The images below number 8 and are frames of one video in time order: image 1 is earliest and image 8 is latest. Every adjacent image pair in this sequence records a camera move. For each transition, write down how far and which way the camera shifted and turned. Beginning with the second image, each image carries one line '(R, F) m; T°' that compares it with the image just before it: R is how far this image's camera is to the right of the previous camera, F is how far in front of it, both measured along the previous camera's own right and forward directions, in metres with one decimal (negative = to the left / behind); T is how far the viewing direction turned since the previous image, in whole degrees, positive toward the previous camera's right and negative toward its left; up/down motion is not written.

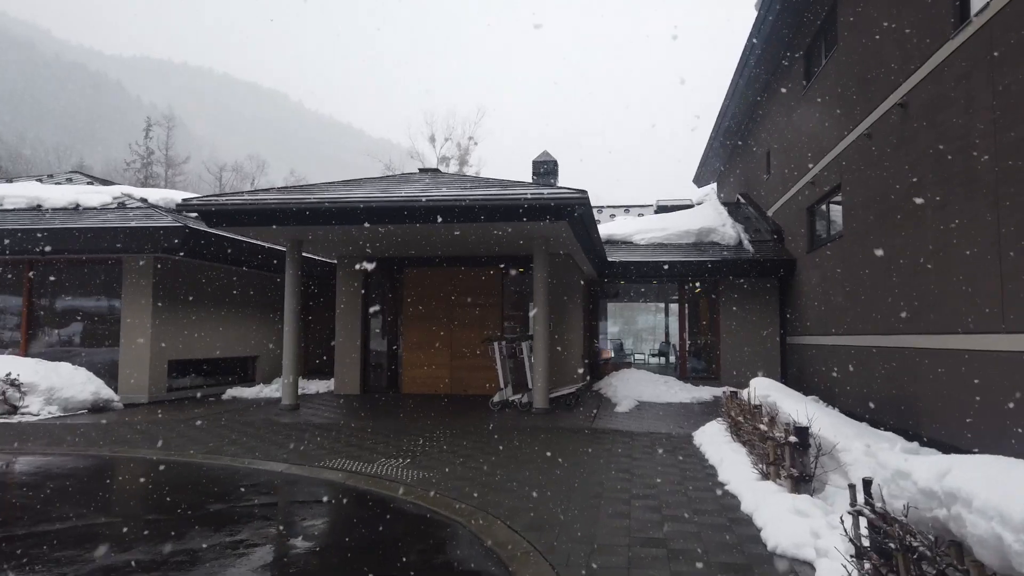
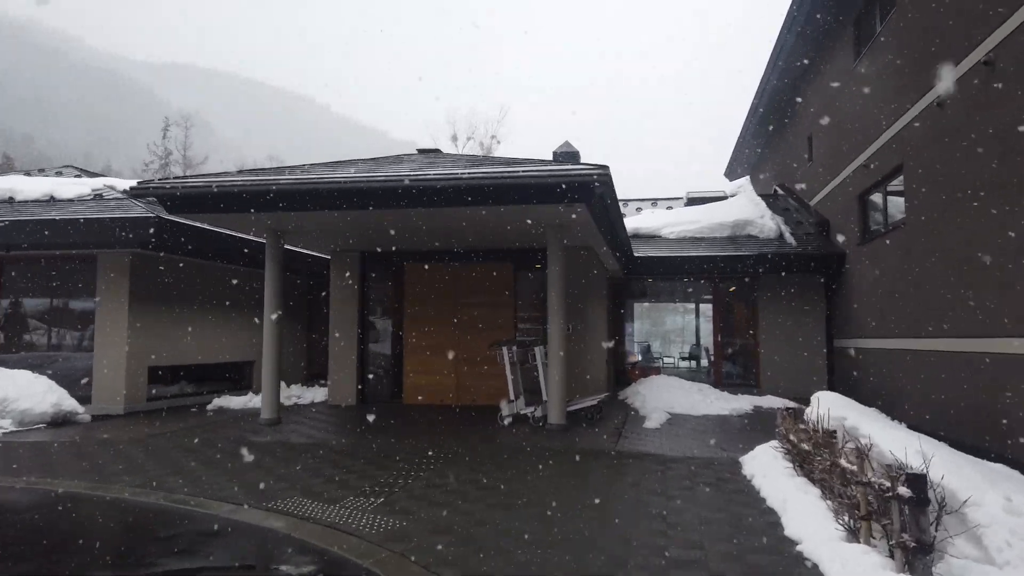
(+0.2, +1.4) m; -2°
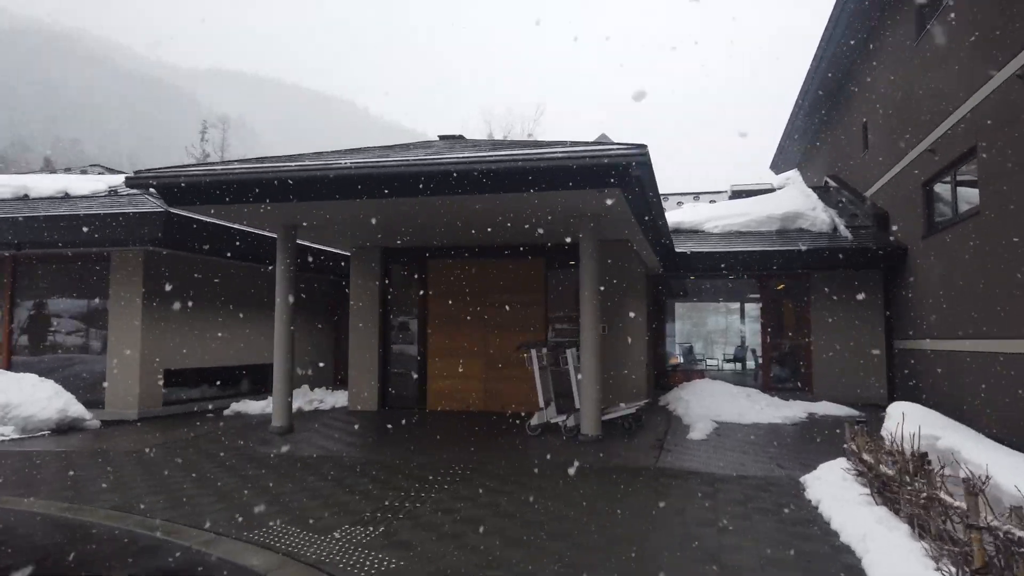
(+0.1, +0.8) m; -3°
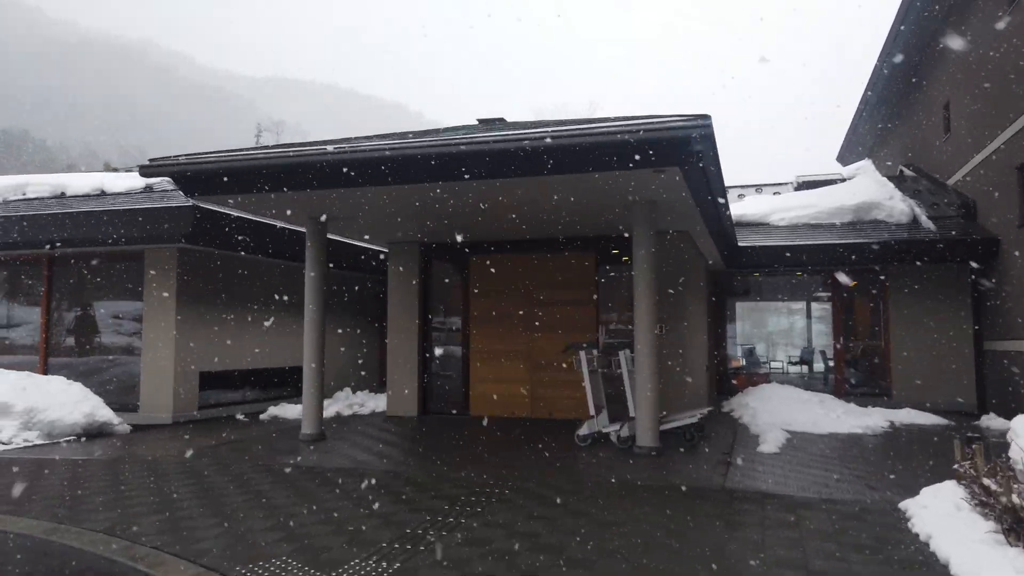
(+0.1, +0.7) m; -4°
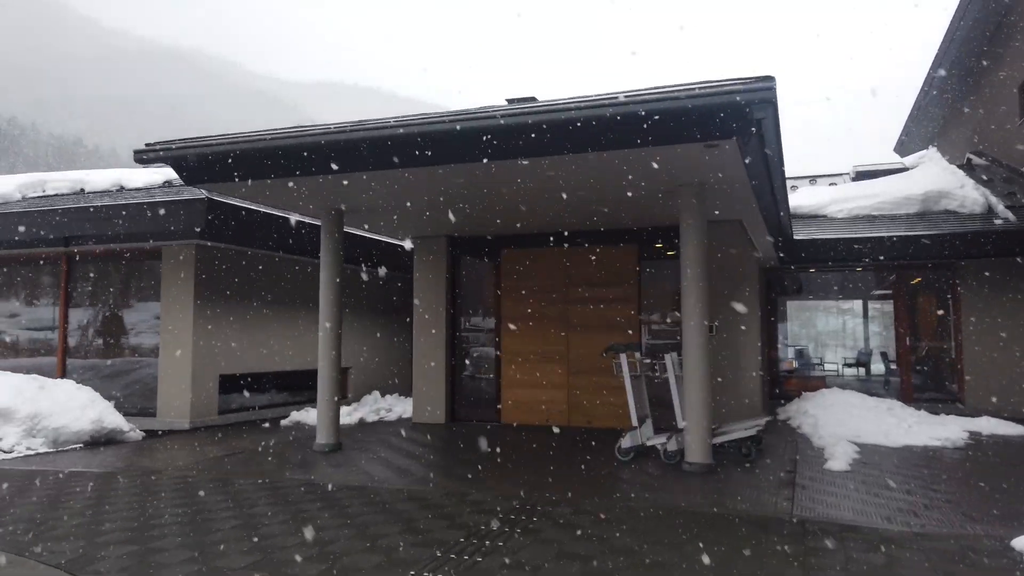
(+0.1, +0.7) m; -3°
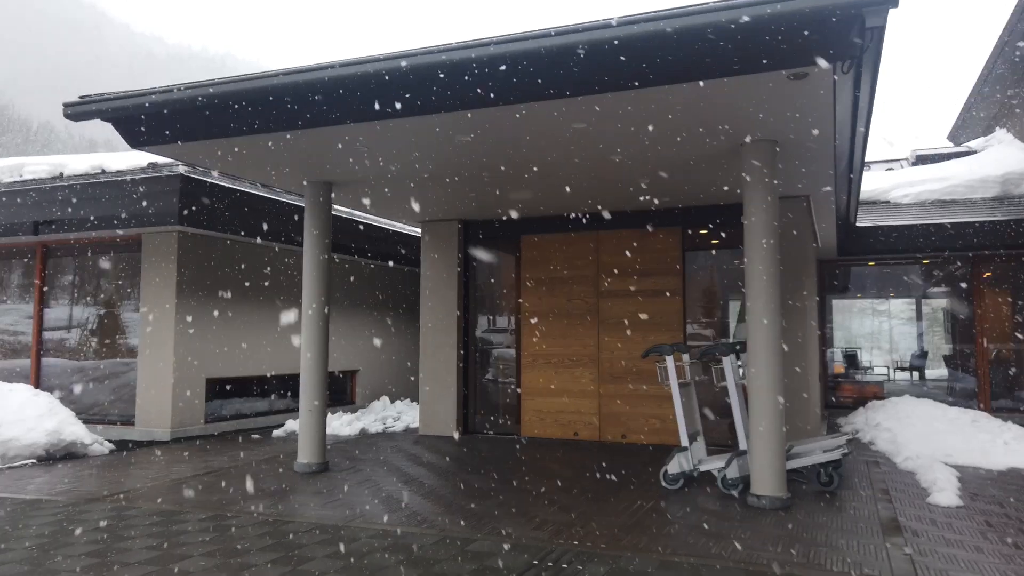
(0.0, +1.2) m; -2°
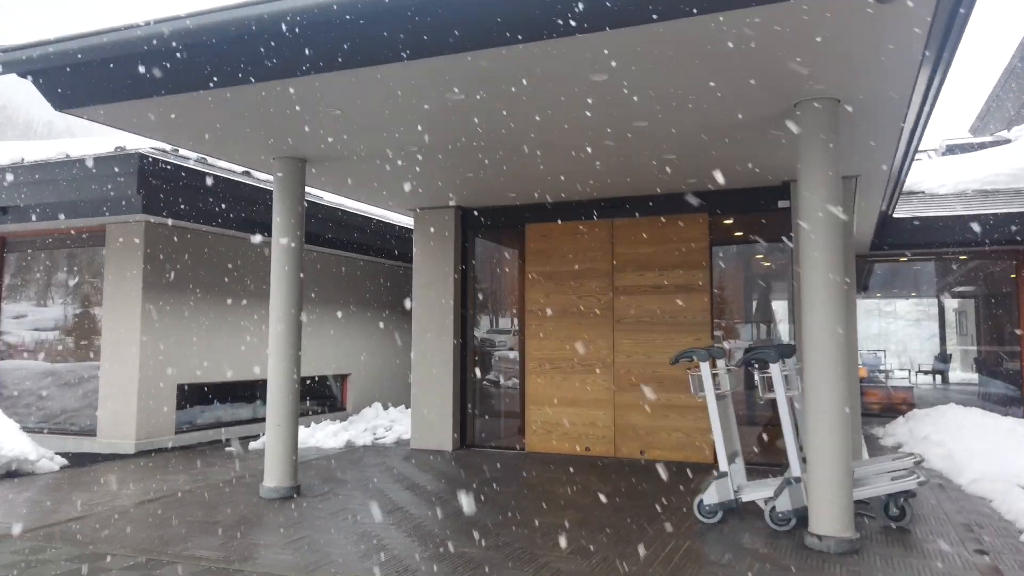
(0.0, +0.9) m; 0°
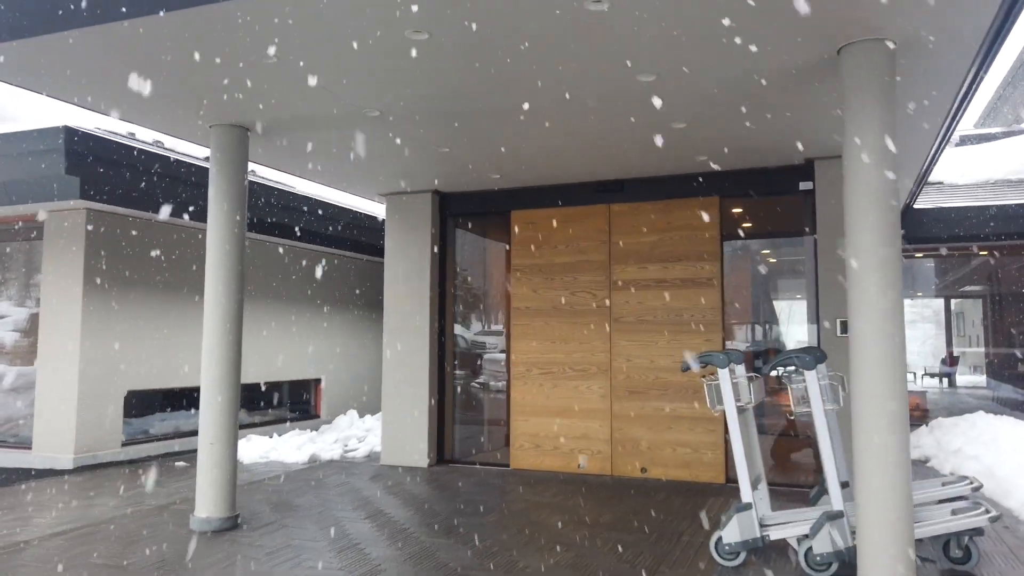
(+0.1, +0.8) m; +1°
